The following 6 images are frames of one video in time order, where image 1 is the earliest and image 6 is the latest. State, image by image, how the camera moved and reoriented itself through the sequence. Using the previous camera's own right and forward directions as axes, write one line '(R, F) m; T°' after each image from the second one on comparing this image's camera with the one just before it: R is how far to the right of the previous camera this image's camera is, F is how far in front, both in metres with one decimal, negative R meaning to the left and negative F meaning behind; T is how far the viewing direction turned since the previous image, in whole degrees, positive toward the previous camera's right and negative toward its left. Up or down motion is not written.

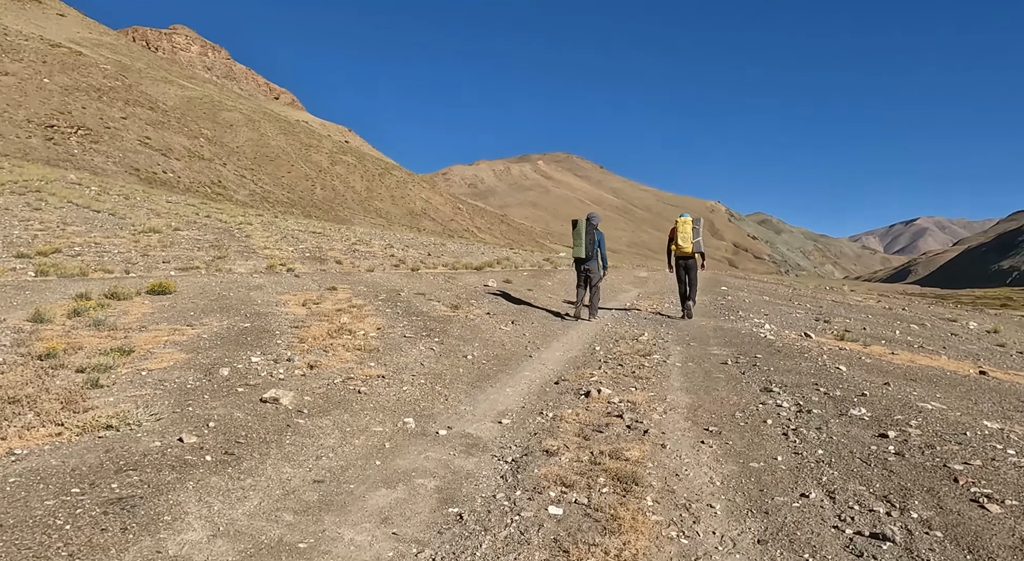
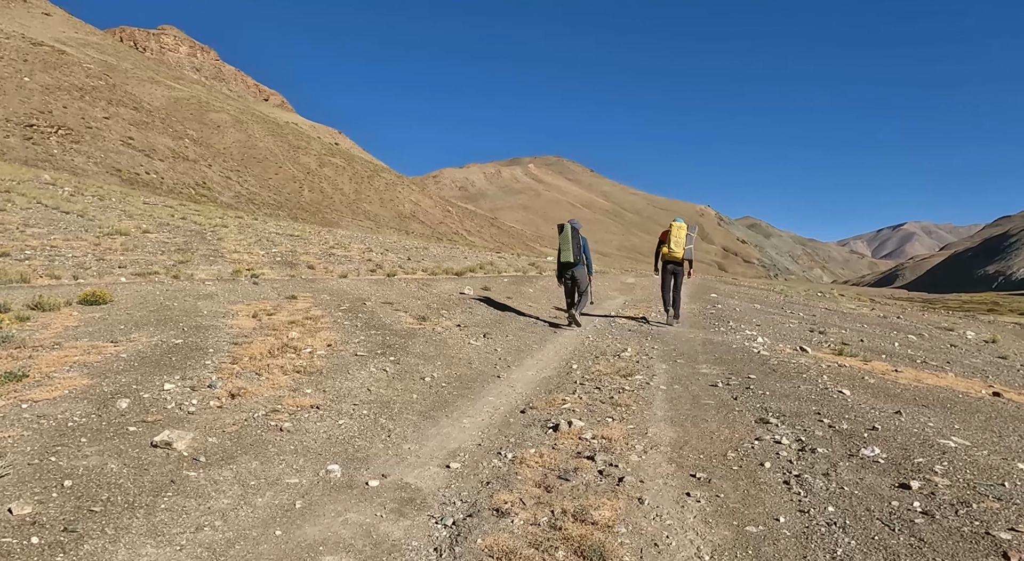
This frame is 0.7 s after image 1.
(+0.4, +1.3) m; +1°
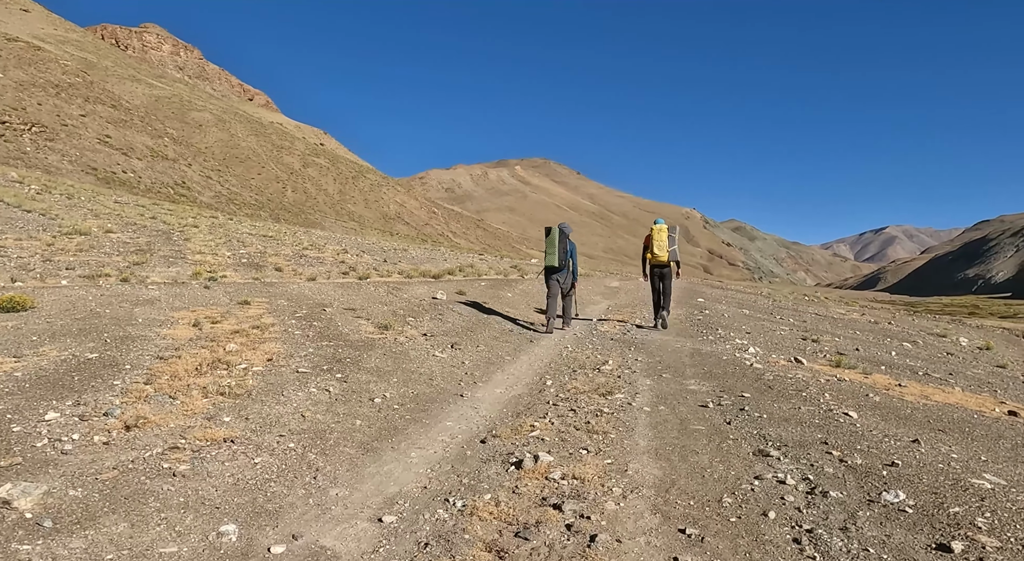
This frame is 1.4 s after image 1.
(+0.3, +1.3) m; +1°
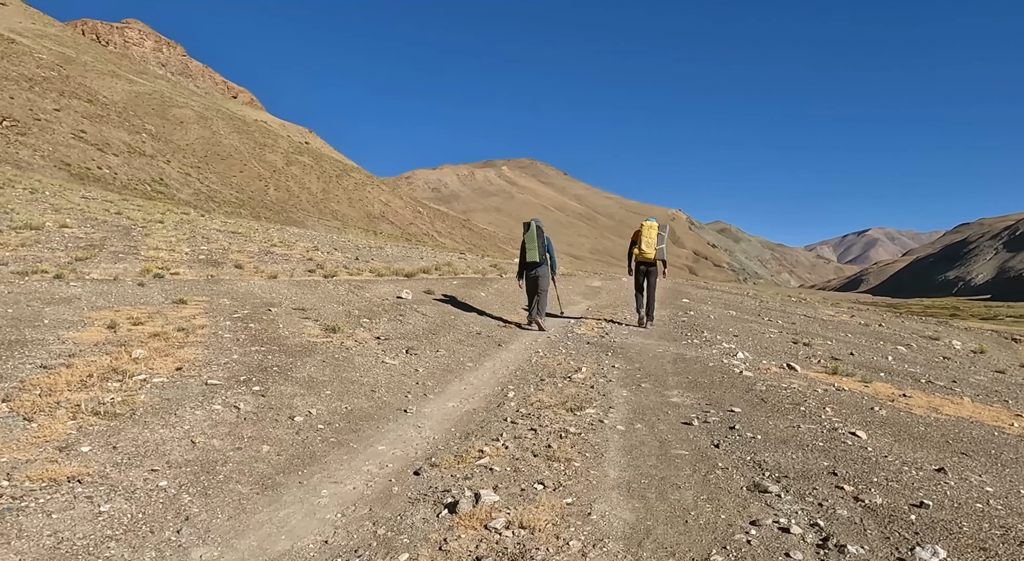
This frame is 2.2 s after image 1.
(+0.5, +1.4) m; +1°
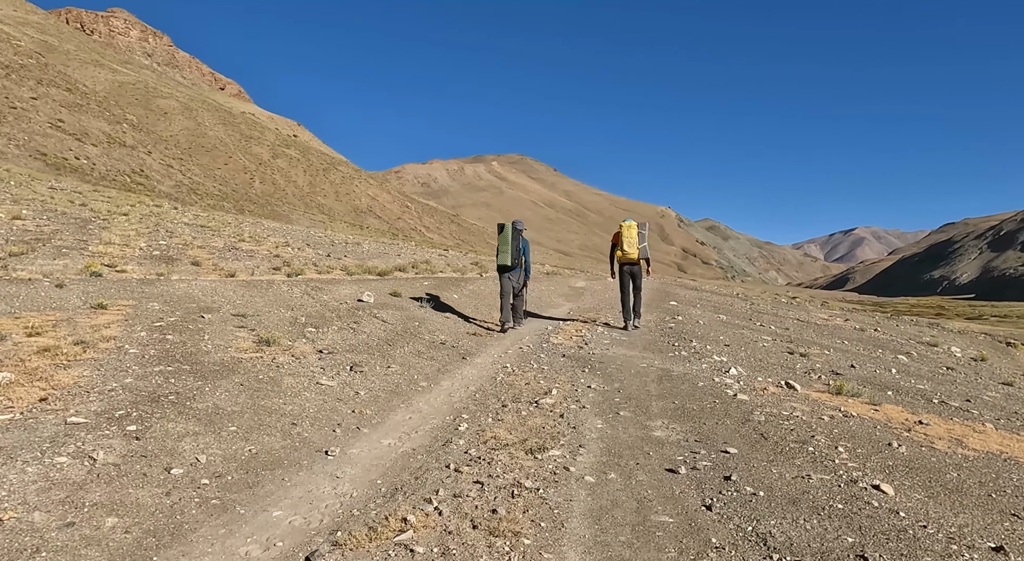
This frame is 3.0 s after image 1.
(+0.5, +1.6) m; +1°
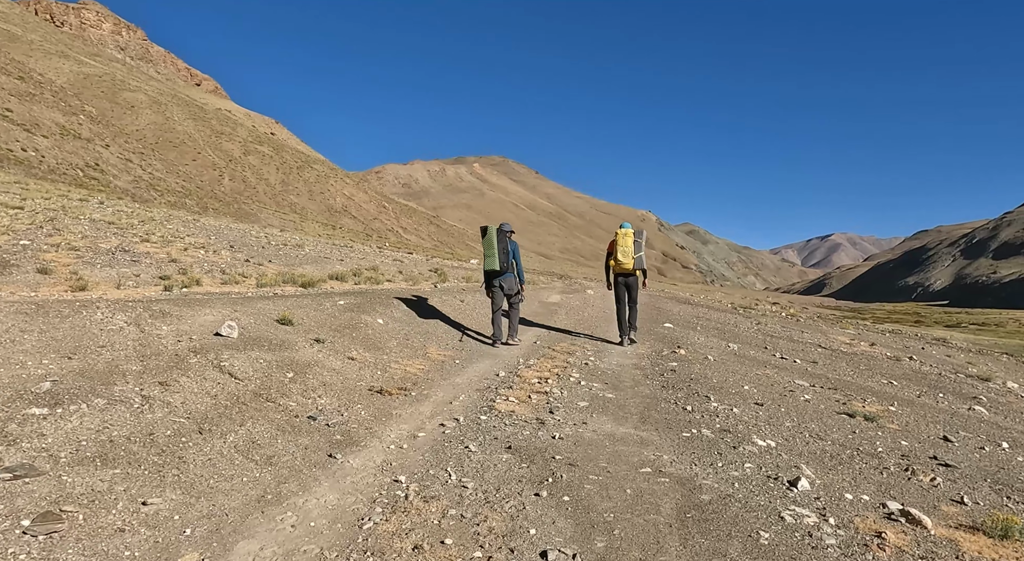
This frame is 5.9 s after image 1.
(+0.9, +5.3) m; +2°
